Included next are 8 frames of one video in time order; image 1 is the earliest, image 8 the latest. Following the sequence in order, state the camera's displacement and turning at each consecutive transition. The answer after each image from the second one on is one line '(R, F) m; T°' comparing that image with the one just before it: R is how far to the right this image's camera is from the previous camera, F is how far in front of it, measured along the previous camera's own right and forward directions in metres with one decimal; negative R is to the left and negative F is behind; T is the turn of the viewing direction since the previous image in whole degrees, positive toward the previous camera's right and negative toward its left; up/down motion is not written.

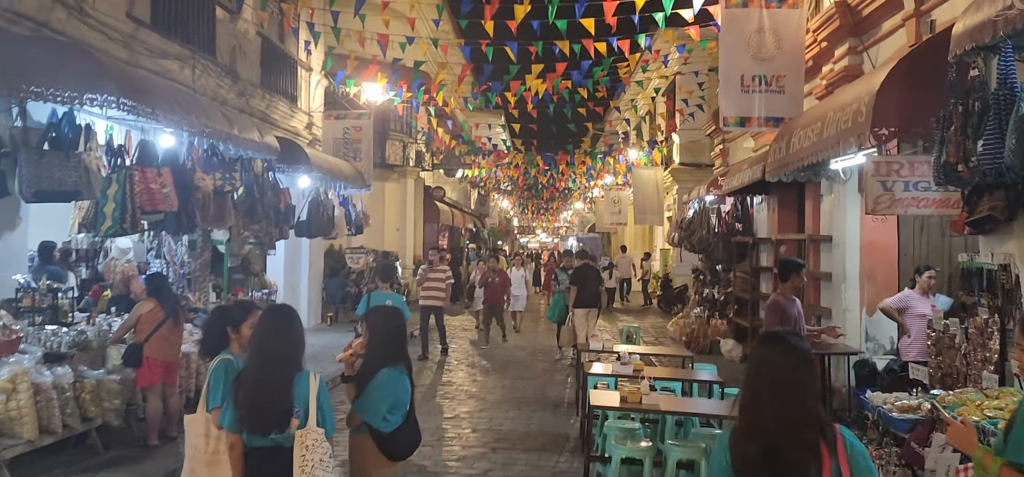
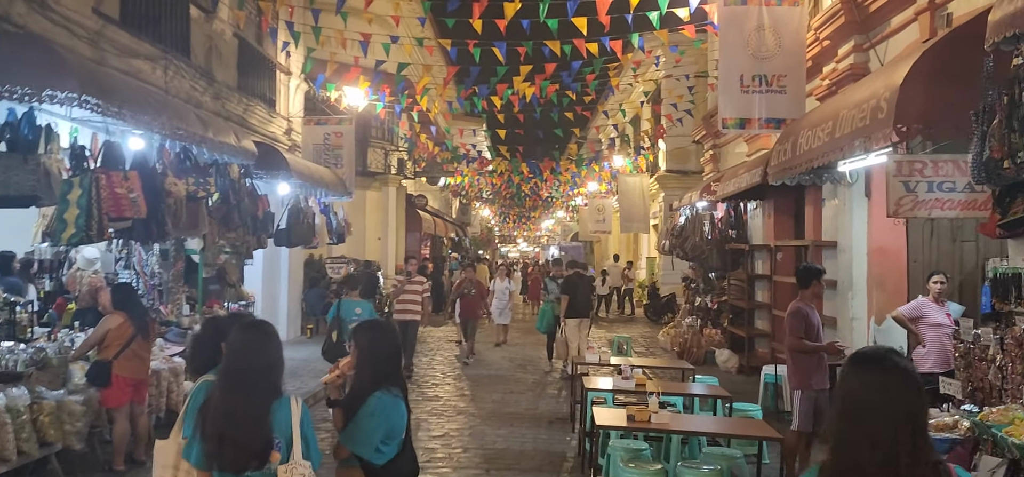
(-0.1, +0.5) m; +1°
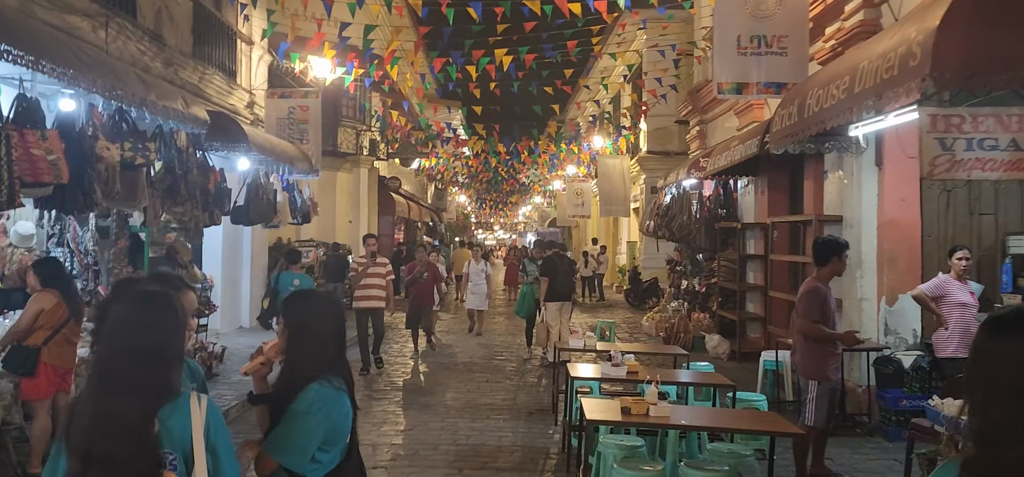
(0.0, +0.9) m; +2°
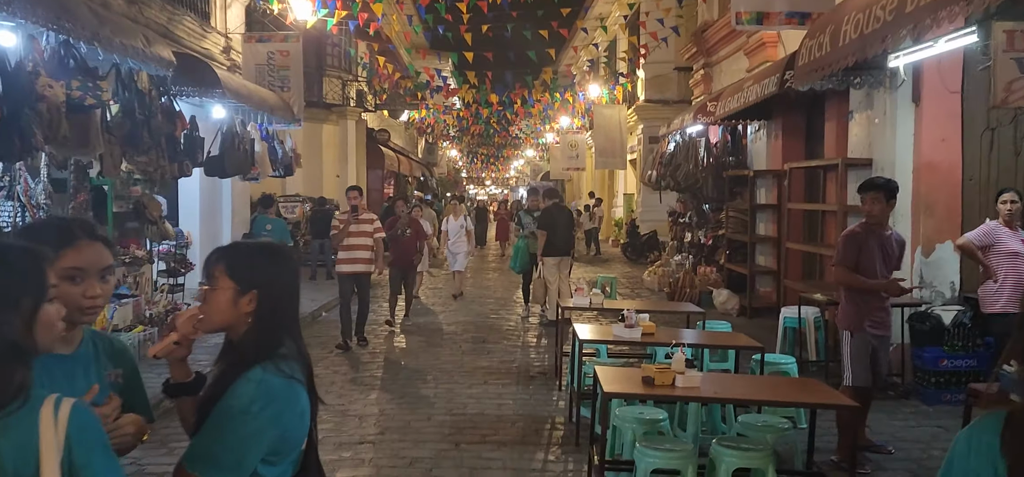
(-0.1, +0.8) m; +1°
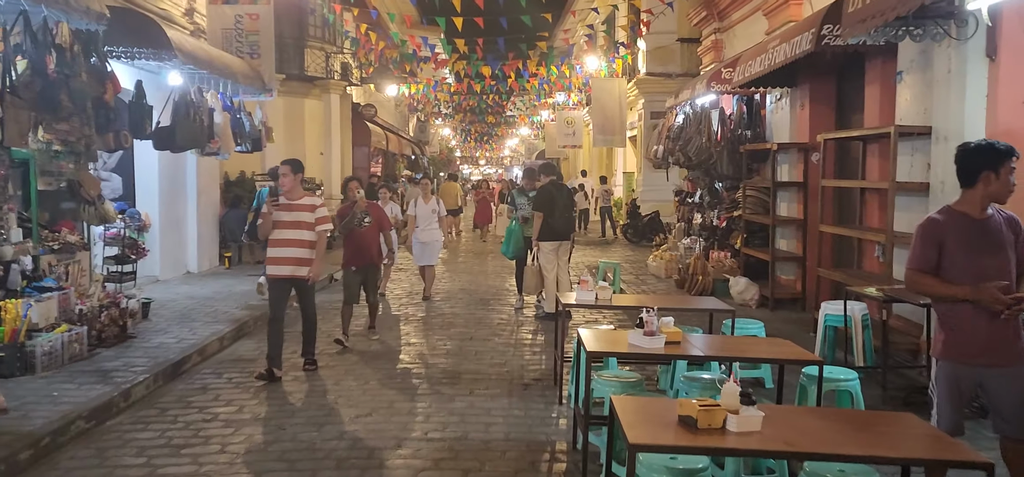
(0.0, +1.3) m; 0°
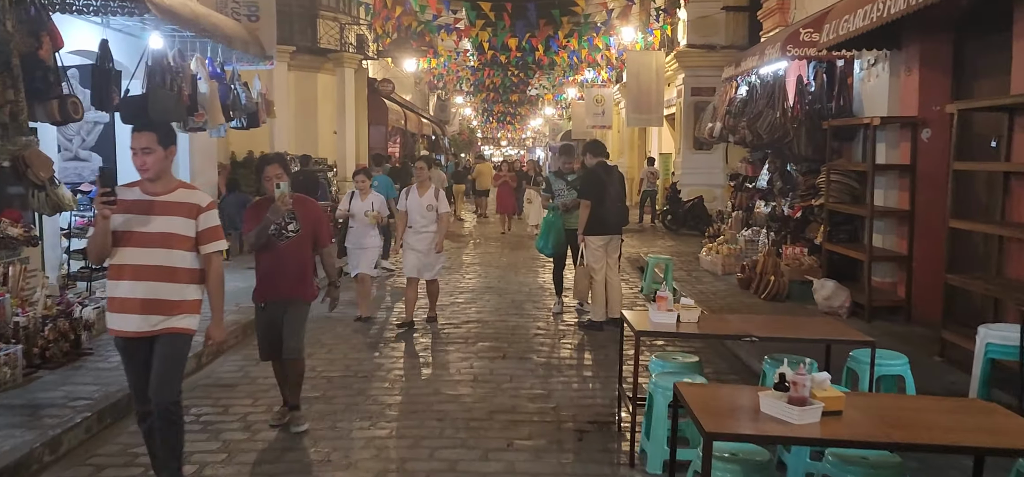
(-0.2, +1.7) m; -1°
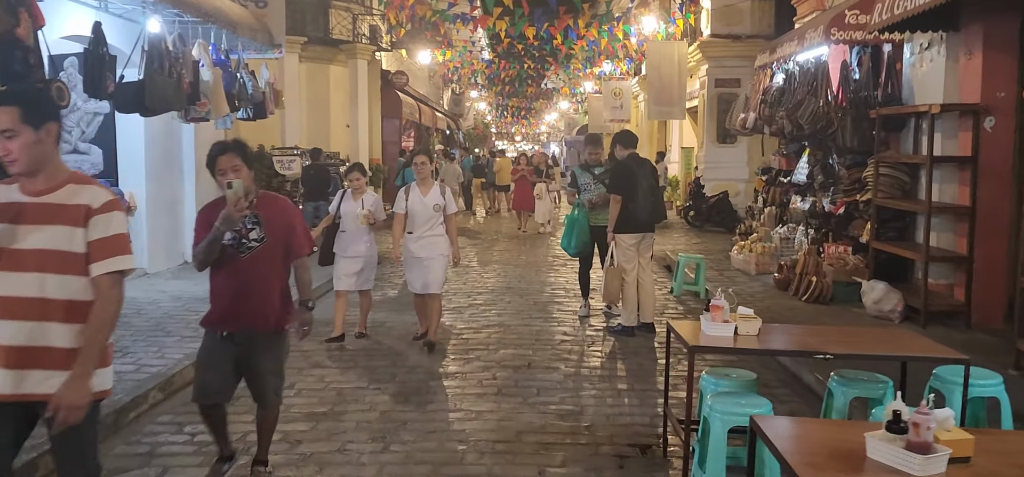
(-0.1, +0.6) m; -1°
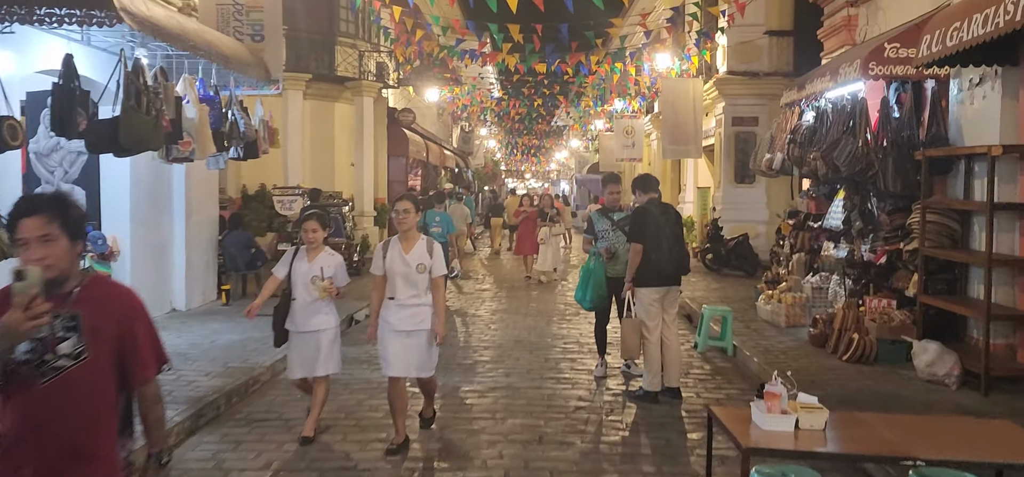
(0.0, +0.7) m; -1°
